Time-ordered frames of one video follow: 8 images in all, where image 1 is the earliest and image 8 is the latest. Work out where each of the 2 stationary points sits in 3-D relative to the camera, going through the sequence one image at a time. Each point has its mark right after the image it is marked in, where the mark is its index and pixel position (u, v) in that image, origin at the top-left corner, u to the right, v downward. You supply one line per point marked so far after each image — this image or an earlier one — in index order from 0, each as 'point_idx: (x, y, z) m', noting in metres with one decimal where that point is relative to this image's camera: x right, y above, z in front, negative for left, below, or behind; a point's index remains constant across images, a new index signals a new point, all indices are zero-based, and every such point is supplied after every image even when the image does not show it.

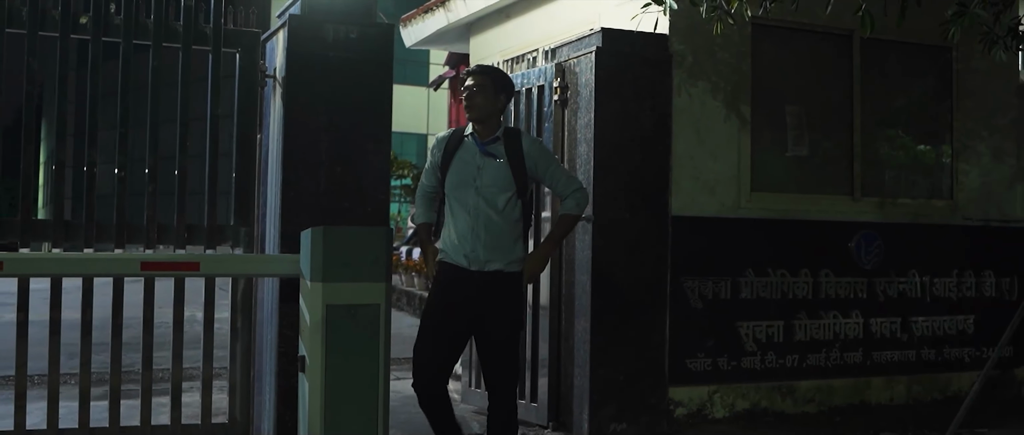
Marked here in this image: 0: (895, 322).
0: (+2.4, -0.6, +6.4) m
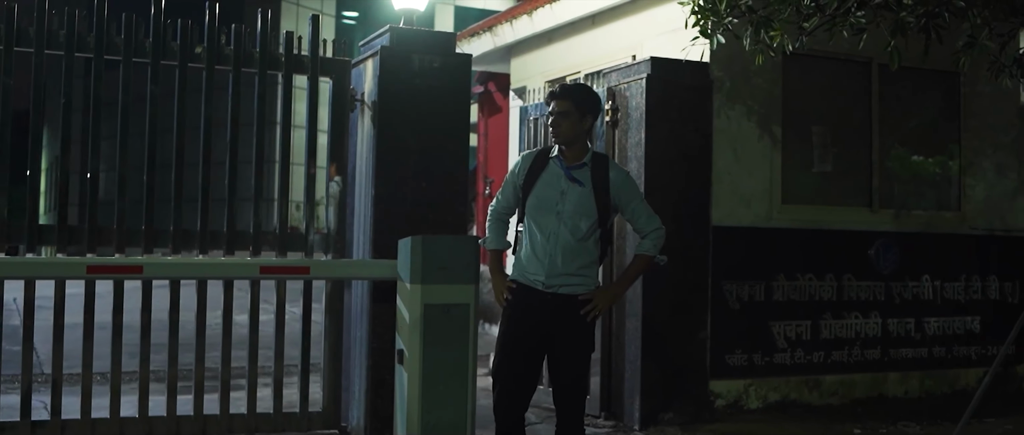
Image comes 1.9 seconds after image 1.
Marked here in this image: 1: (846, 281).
0: (+2.7, -0.7, +7.0) m
1: (+2.2, -0.4, +6.8) m
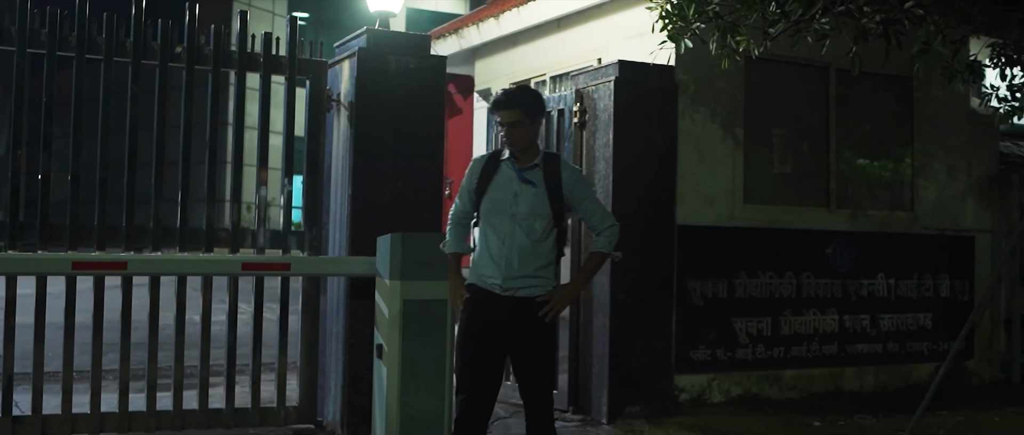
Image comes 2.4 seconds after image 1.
0: (+2.5, -0.7, +7.3) m
1: (+2.0, -0.4, +7.0) m
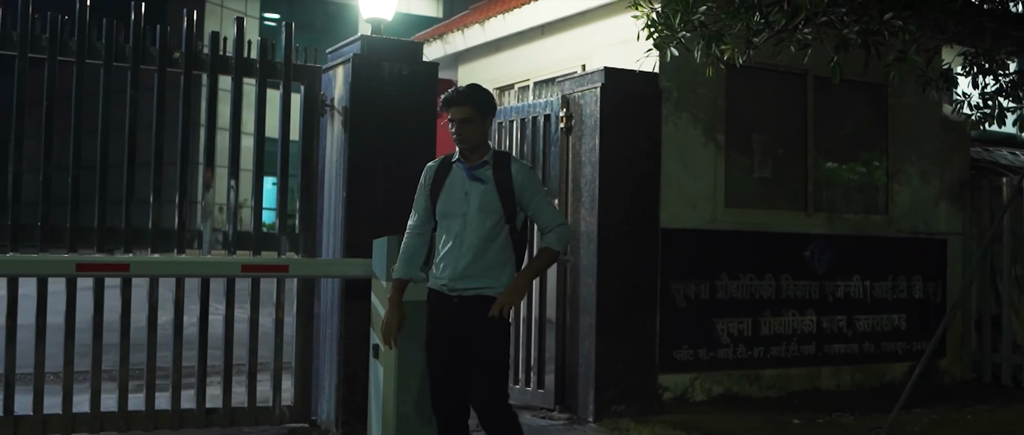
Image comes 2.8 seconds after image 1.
0: (+2.4, -0.7, +7.5) m
1: (+1.9, -0.4, +7.2) m
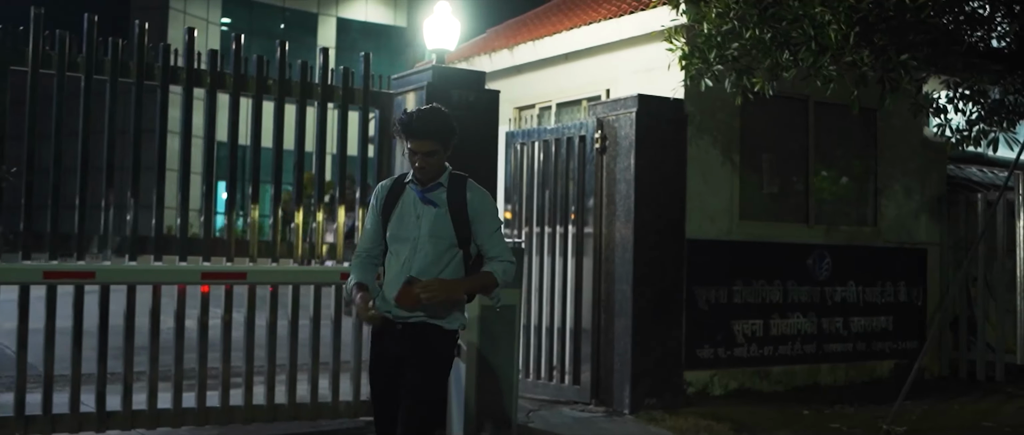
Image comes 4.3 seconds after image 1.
0: (+2.6, -0.8, +8.3) m
1: (+2.2, -0.5, +8.0) m
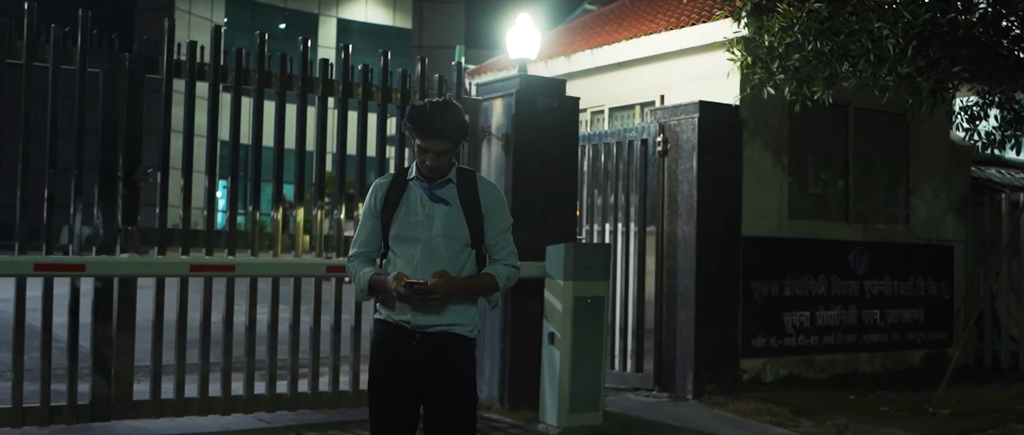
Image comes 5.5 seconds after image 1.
0: (+3.1, -0.8, +8.8) m
1: (+2.7, -0.5, +8.5) m
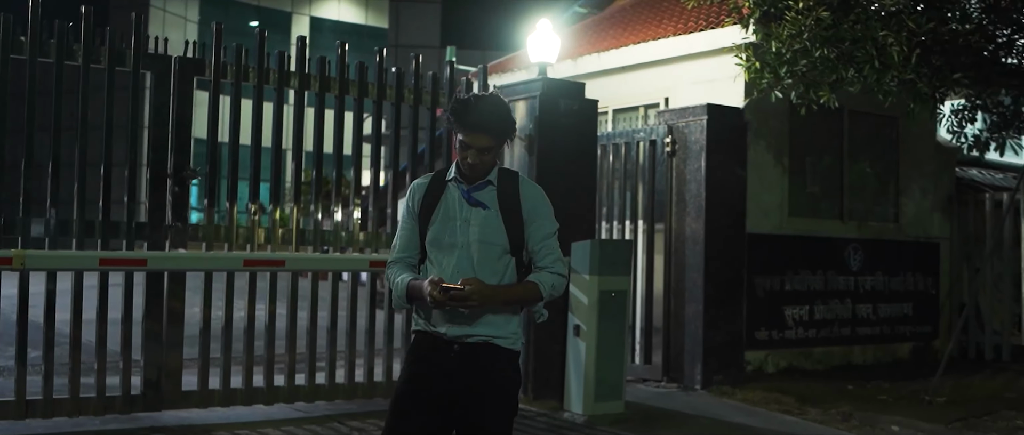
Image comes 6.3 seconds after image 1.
0: (+3.2, -0.8, +9.2) m
1: (+2.8, -0.5, +8.9) m
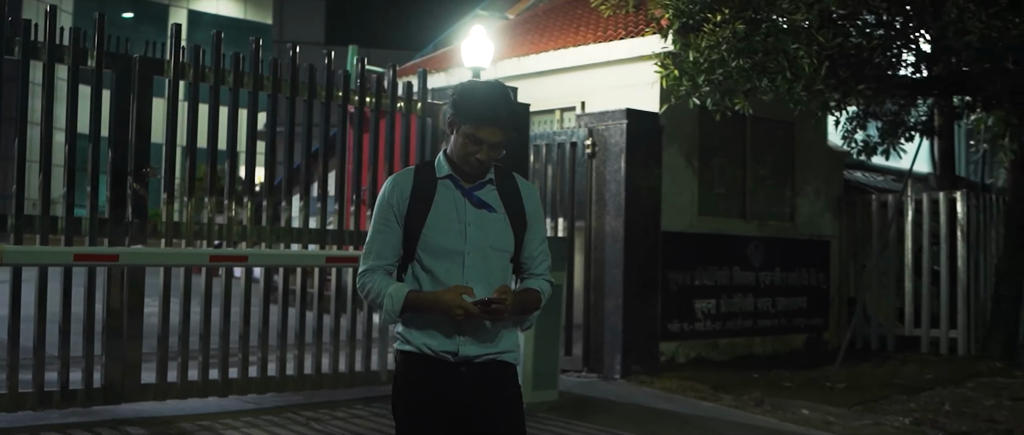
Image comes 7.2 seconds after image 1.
0: (+2.5, -0.8, +9.9) m
1: (+2.1, -0.5, +9.5) m
